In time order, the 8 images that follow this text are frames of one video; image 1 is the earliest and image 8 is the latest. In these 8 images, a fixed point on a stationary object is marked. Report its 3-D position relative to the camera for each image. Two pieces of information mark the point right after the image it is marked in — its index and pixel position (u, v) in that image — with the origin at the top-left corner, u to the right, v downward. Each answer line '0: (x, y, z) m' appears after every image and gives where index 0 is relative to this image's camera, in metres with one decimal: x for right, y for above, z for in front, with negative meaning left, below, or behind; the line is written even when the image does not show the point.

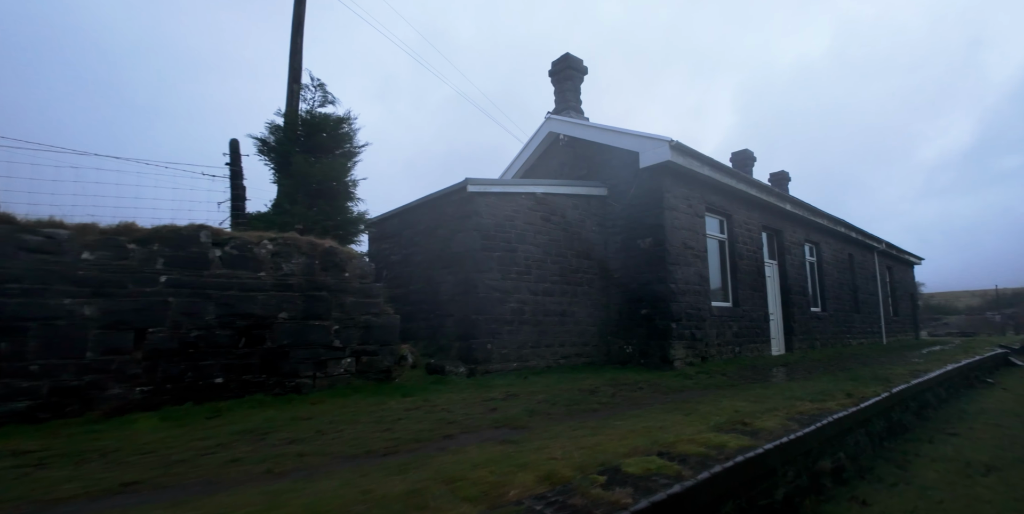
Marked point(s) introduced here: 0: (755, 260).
0: (+4.9, -0.1, +8.9) m
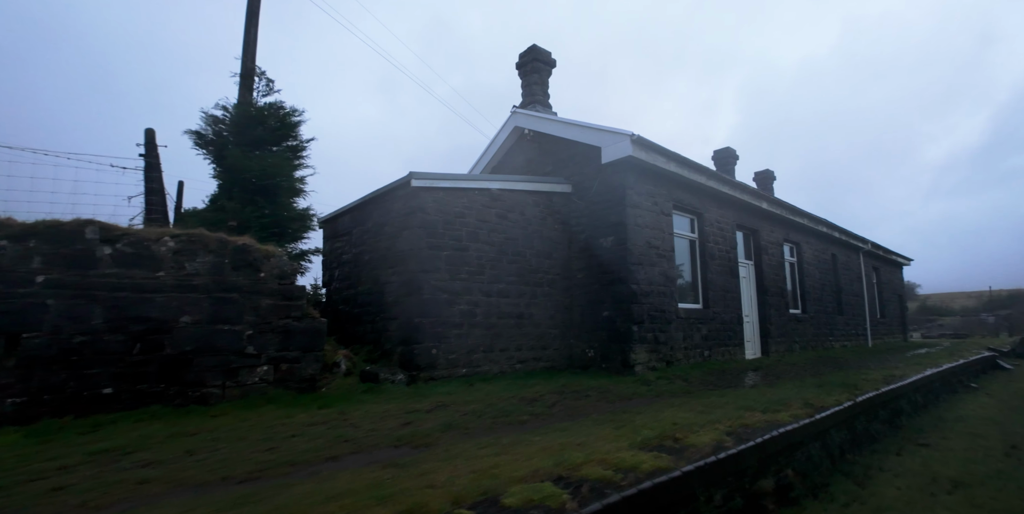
0: (+4.2, -0.1, +8.5) m
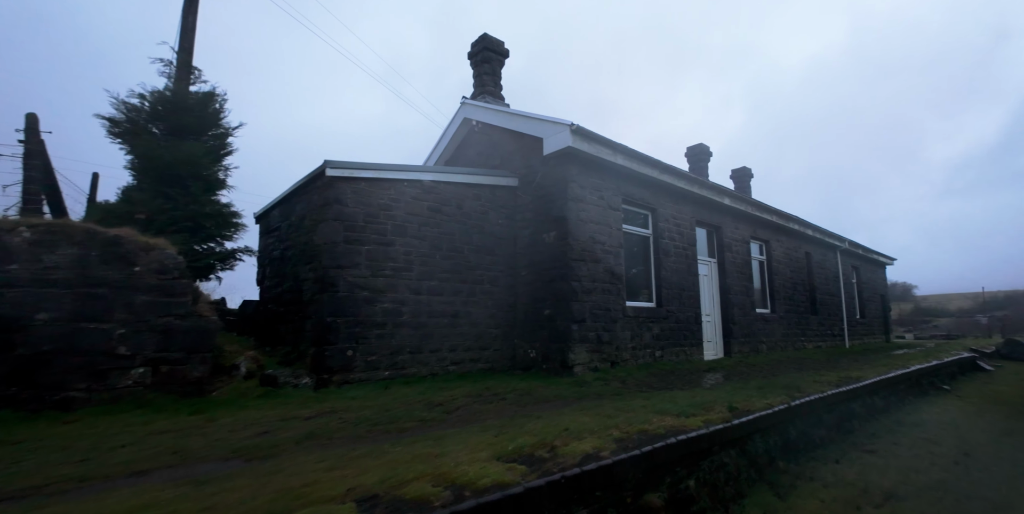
0: (+3.2, 0.0, +8.2) m
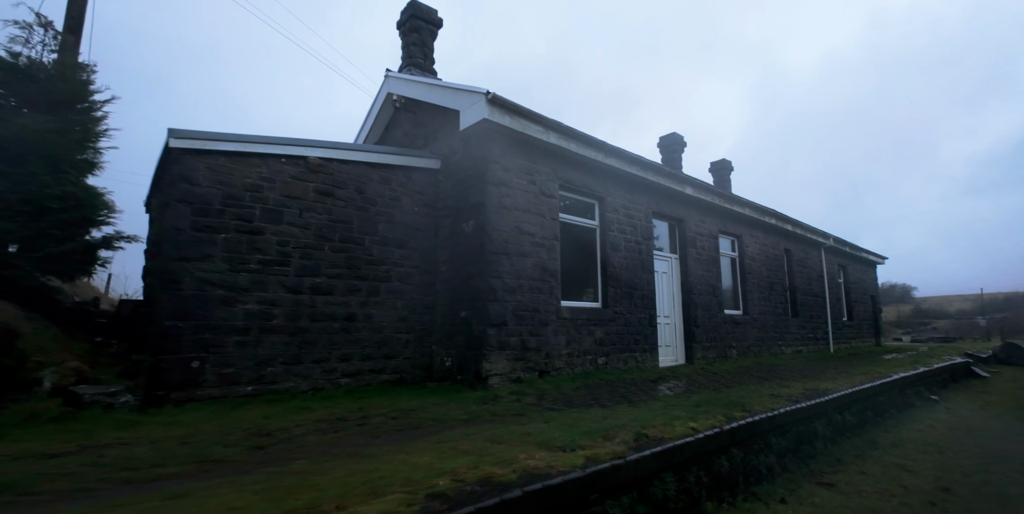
0: (+2.1, +0.1, +7.3) m
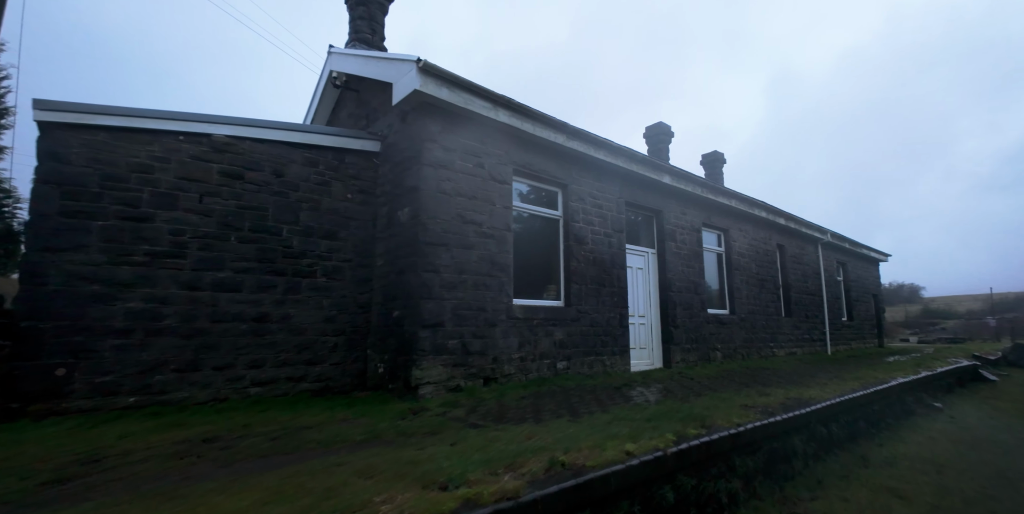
0: (+1.4, +0.2, +6.6) m
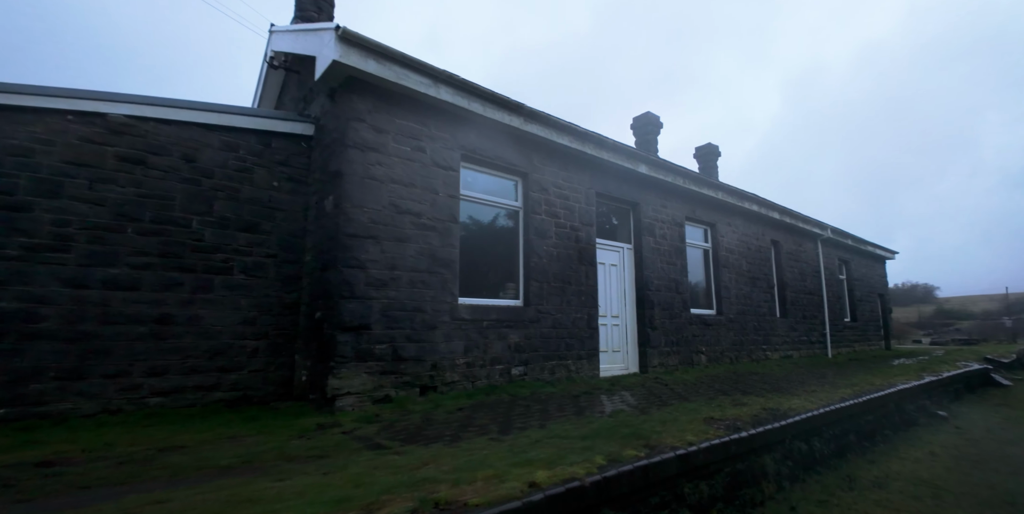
0: (+0.8, +0.2, +6.1) m
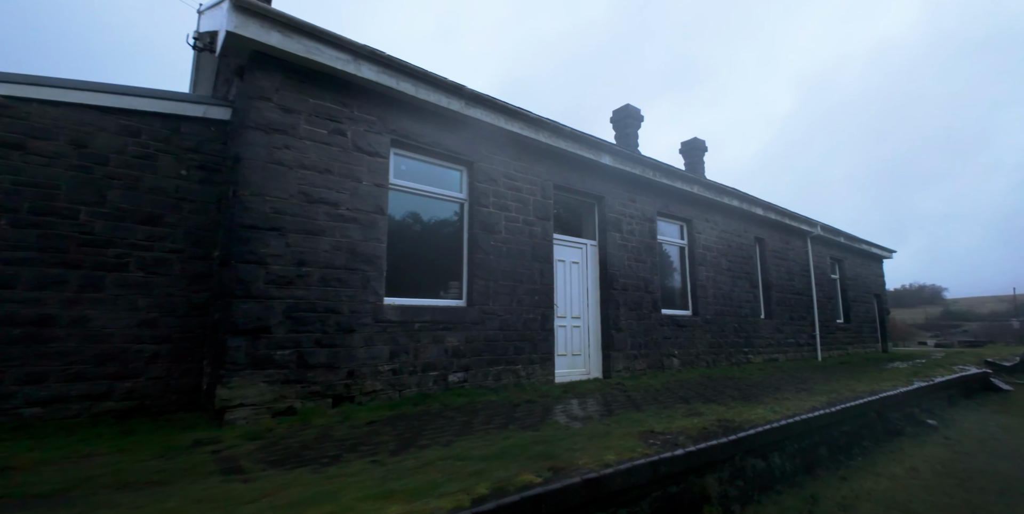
0: (+0.2, +0.3, +5.7) m
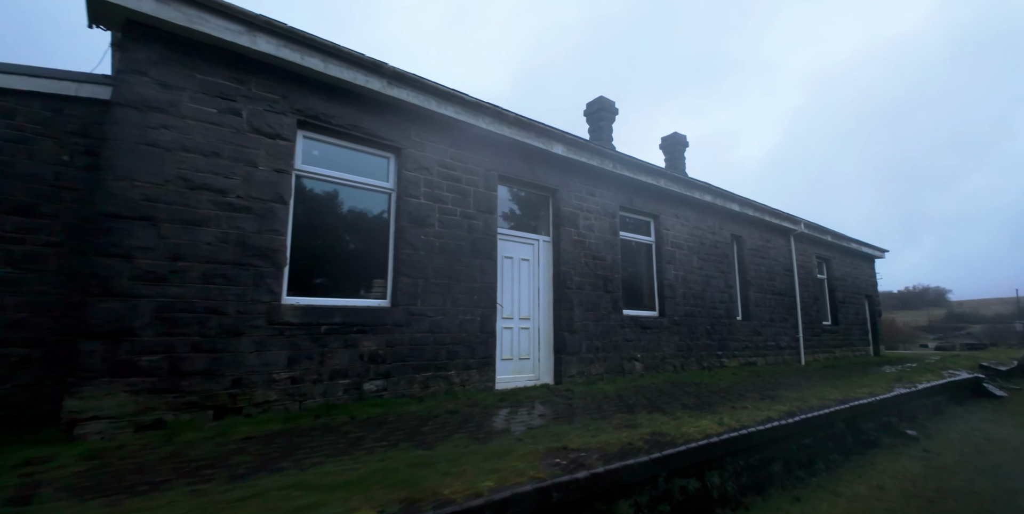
0: (-0.6, +0.3, +5.2) m
